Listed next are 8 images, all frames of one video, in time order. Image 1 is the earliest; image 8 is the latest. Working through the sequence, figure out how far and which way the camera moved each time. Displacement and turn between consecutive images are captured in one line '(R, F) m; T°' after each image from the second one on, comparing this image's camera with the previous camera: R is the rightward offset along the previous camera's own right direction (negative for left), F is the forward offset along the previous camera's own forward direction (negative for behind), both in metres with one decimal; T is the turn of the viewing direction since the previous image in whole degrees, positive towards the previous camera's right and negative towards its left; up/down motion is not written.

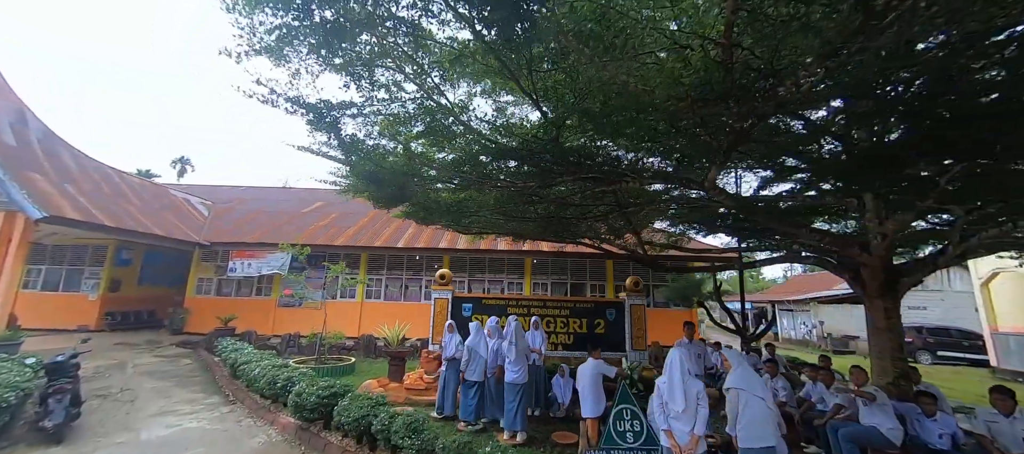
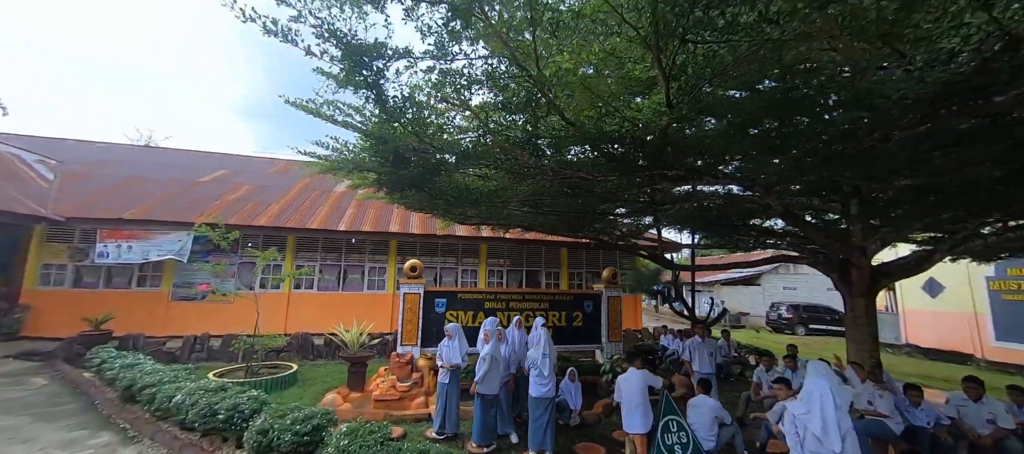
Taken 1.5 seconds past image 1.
(-1.0, +0.7) m; +14°
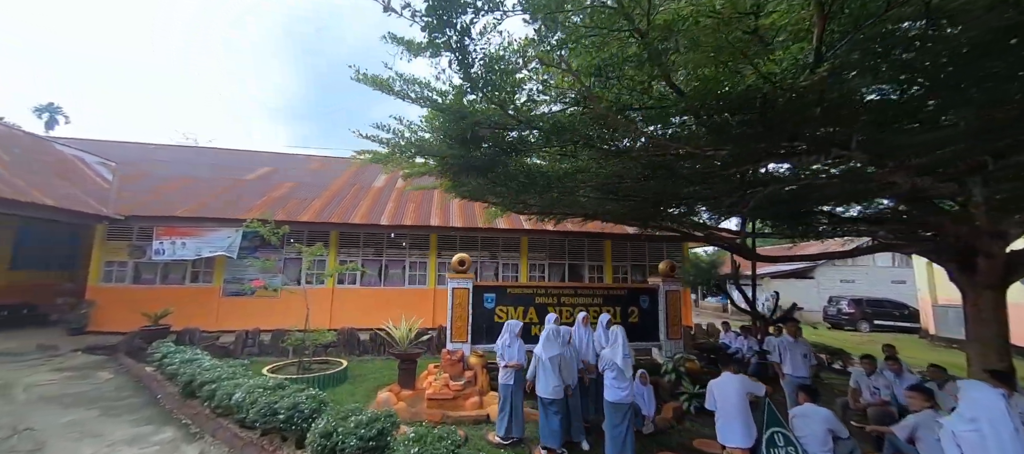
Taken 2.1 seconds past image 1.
(-0.4, +0.3) m; -4°
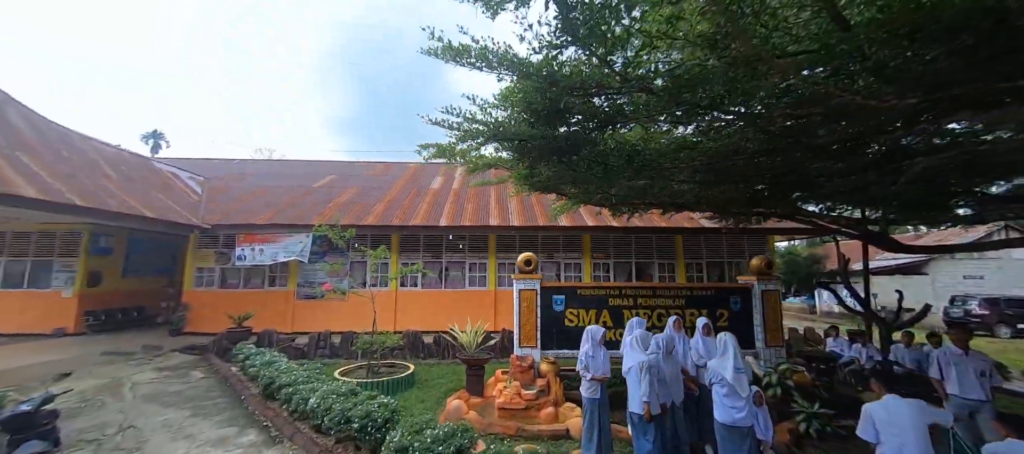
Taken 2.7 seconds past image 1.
(-0.2, +0.3) m; -8°
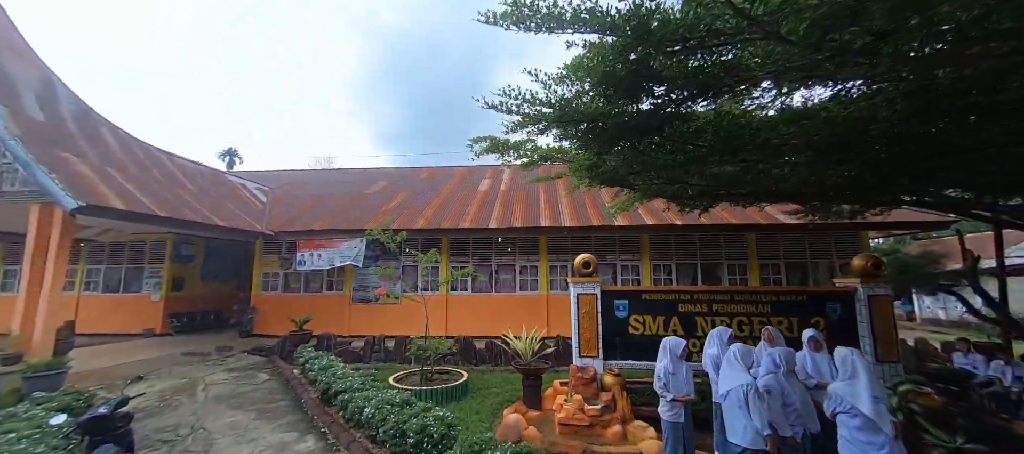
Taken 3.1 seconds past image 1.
(-0.1, +0.3) m; -7°
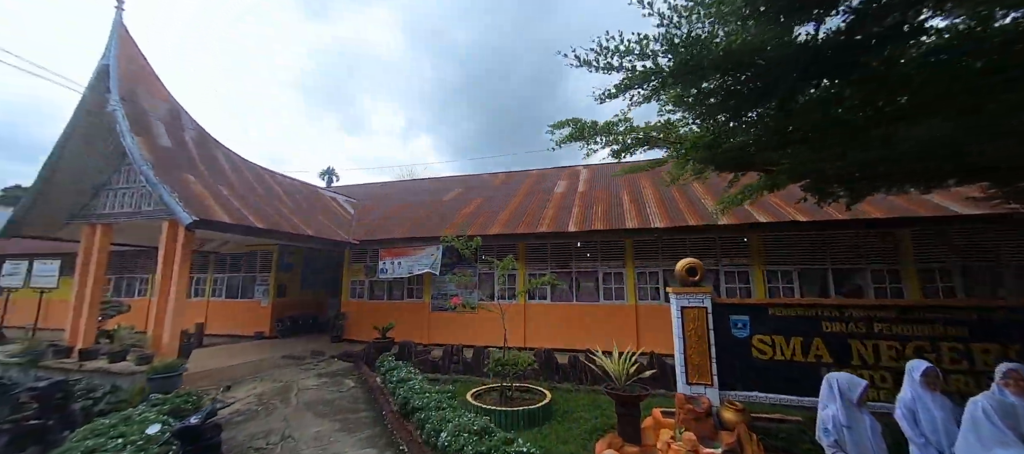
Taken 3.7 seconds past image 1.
(-0.1, +0.5) m; -11°
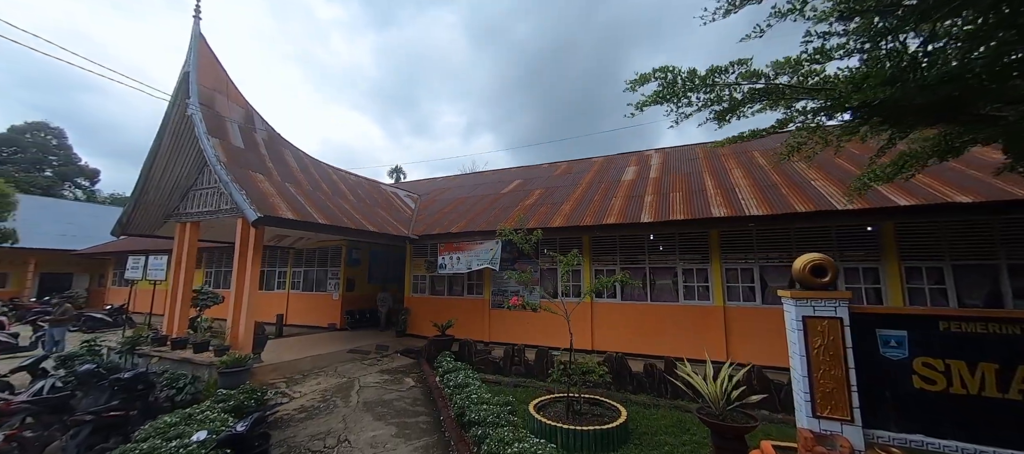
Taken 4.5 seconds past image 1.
(0.0, +0.6) m; -9°
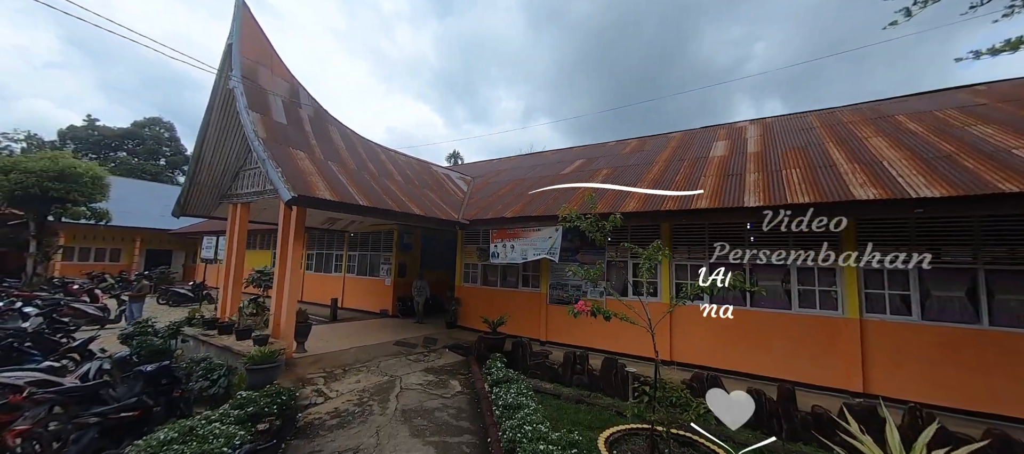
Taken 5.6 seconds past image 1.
(-0.1, +1.1) m; -8°
